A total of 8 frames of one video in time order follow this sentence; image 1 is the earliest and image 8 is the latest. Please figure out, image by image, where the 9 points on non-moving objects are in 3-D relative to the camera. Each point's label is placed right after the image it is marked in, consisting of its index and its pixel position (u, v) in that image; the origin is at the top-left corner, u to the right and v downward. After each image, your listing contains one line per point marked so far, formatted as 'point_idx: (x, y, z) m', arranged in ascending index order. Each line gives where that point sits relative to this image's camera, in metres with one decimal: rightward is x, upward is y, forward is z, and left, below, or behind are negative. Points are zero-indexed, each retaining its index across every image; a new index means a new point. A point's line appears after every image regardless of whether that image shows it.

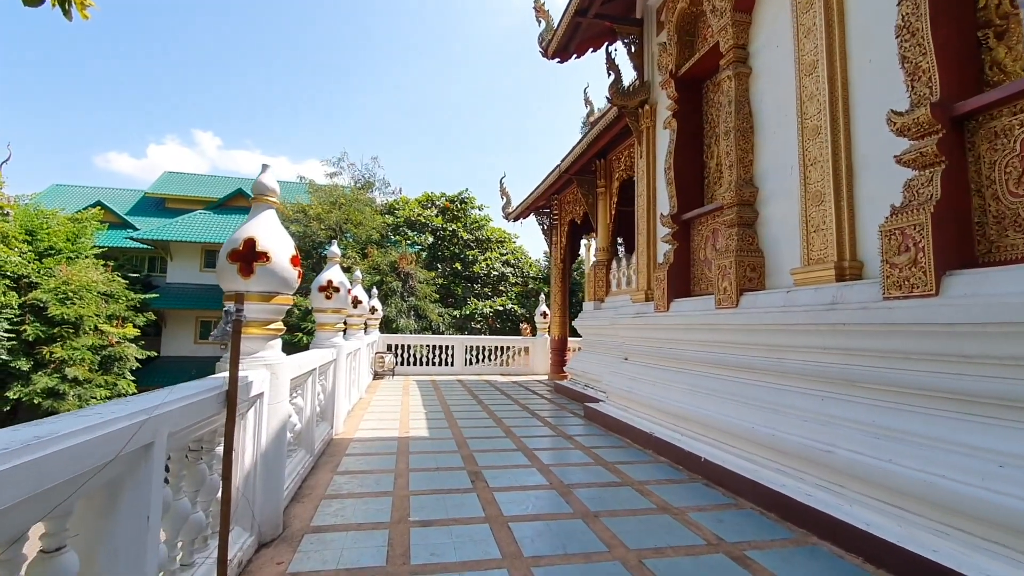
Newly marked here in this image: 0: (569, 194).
0: (+0.9, +1.6, +8.7) m
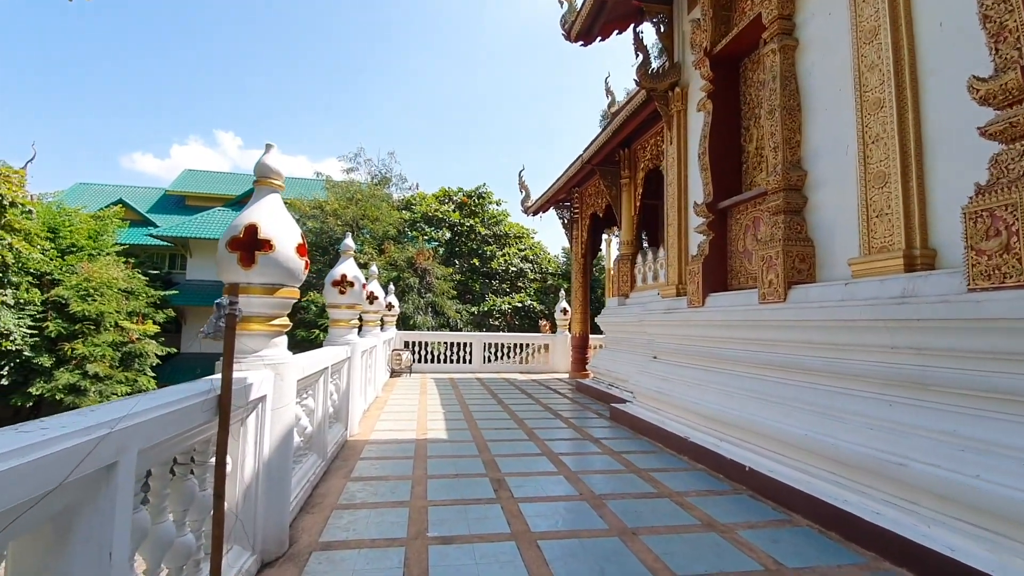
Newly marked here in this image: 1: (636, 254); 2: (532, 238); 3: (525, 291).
0: (+1.3, +1.6, +8.4) m
1: (+1.6, +0.4, +6.9) m
2: (+0.5, +1.4, +14.9) m
3: (+0.4, -0.1, +14.0) m
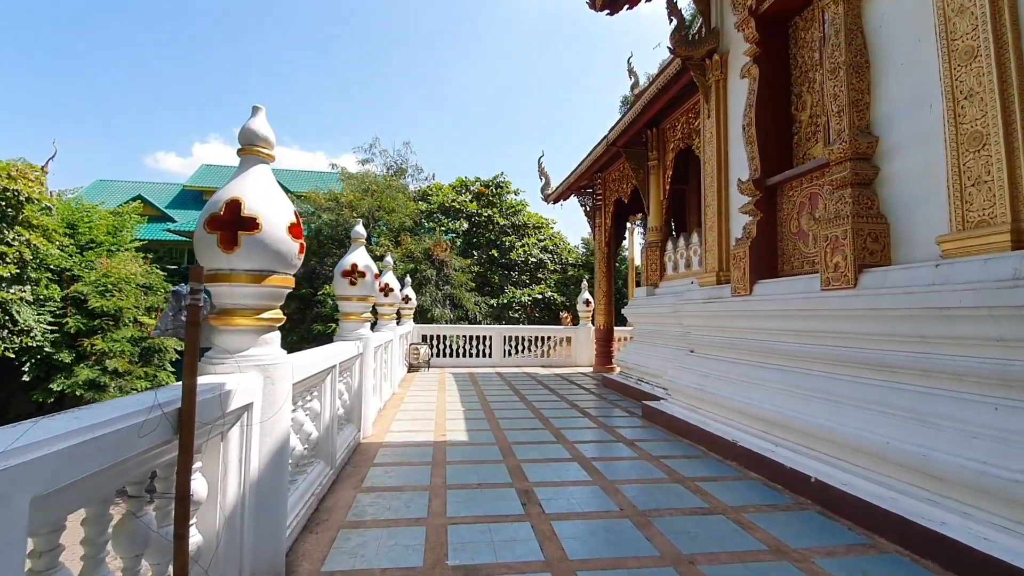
0: (+1.6, +1.8, +8.0) m
1: (+1.9, +0.6, +6.4) m
2: (+1.0, +1.6, +14.5) m
3: (+0.9, +0.1, +13.6) m
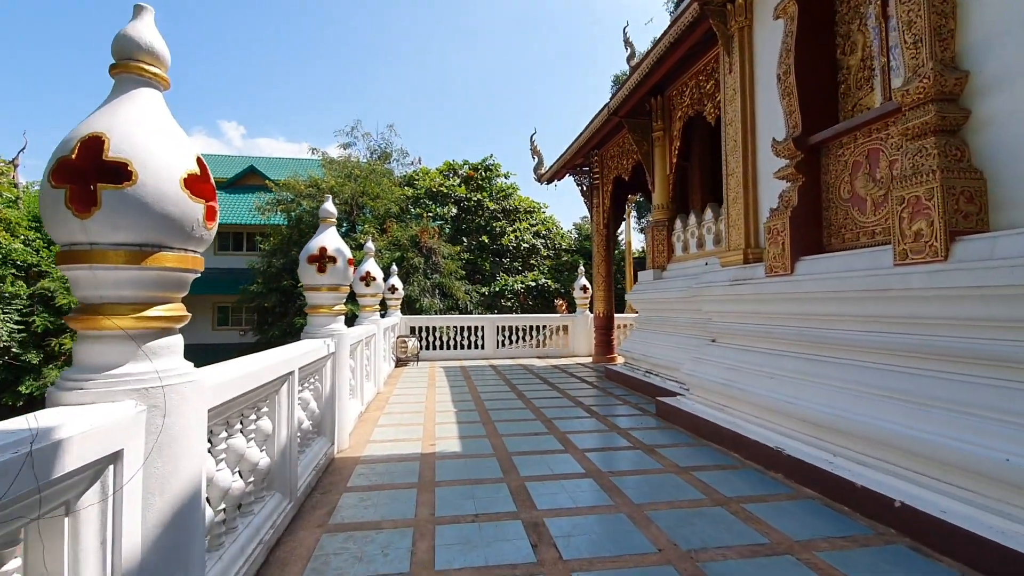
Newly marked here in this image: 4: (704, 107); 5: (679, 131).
0: (+1.4, +2.0, +7.4) m
1: (+1.8, +0.8, +5.9) m
2: (+0.8, +2.0, +13.9) m
3: (+0.7, +0.5, +13.0) m
4: (+1.9, +1.8, +5.3) m
5: (+1.8, +1.7, +5.7) m
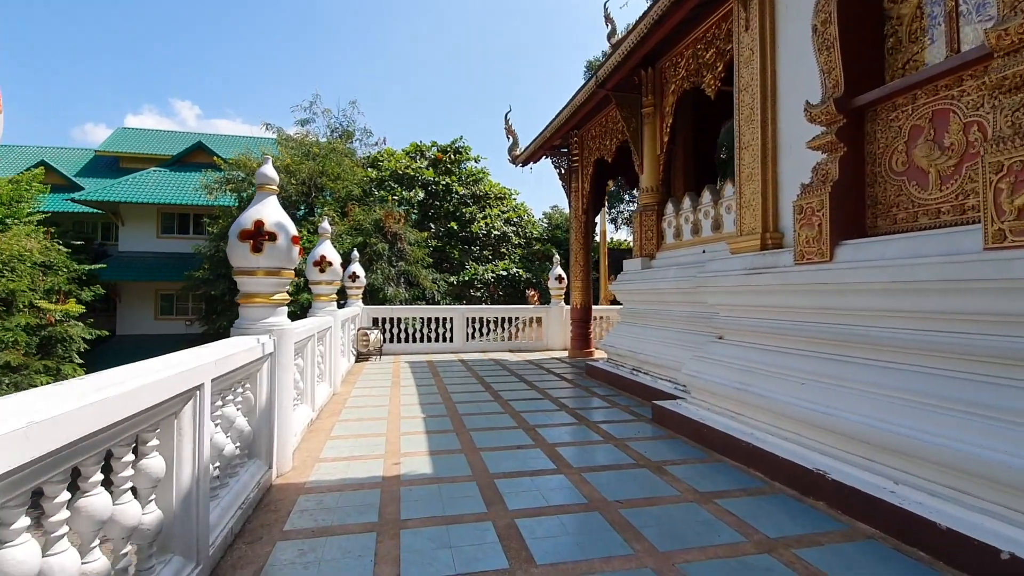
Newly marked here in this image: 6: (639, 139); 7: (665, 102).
0: (+1.1, +2.1, +6.9) m
1: (+1.5, +0.9, +5.4) m
2: (0.0, +2.2, +13.3) m
3: (-0.1, +0.7, +12.5) m
4: (+1.7, +1.9, +4.8) m
5: (+1.6, +1.8, +5.2) m
6: (+1.4, +1.6, +5.7) m
7: (+1.5, +1.9, +5.4) m
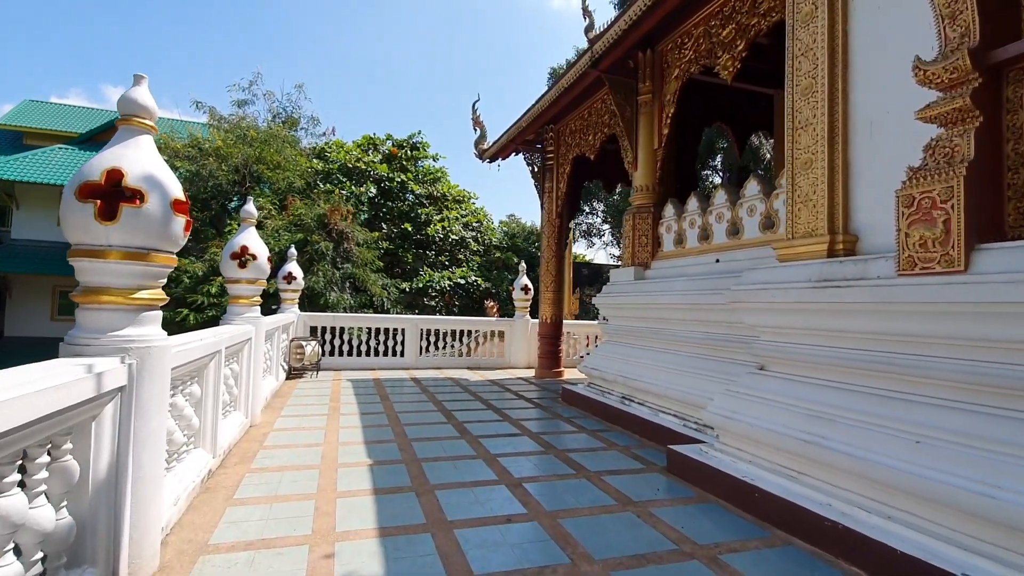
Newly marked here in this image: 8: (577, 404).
0: (+0.8, +2.0, +6.1) m
1: (+1.3, +0.7, +4.7) m
2: (-0.9, +2.0, +12.5) m
3: (-1.0, +0.5, +11.6) m
4: (+1.6, +1.8, +4.1) m
5: (+1.4, +1.7, +4.5) m
6: (+1.1, +1.5, +5.0) m
7: (+1.4, +1.8, +4.7) m
8: (+0.6, -1.1, +4.9) m
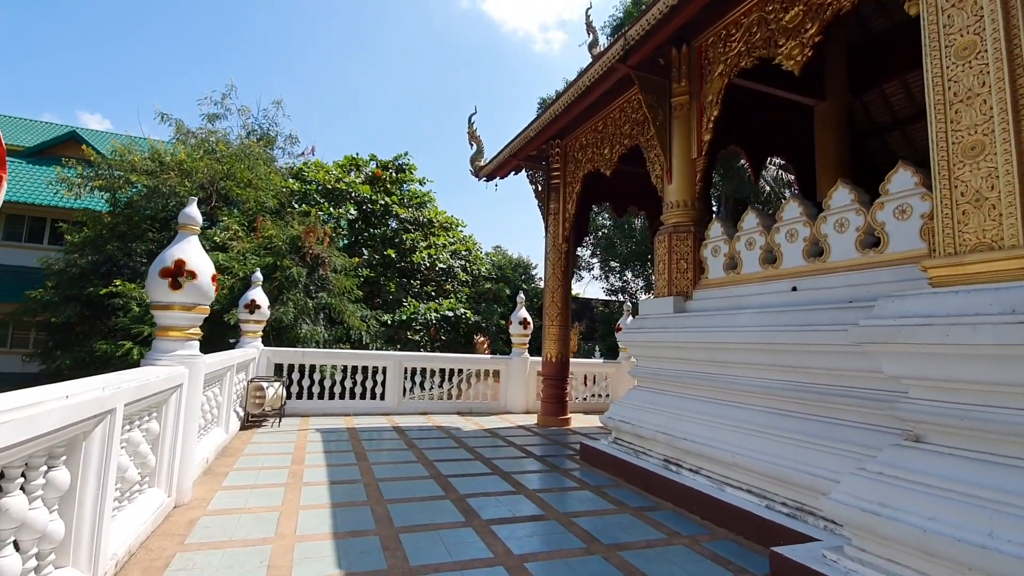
0: (+0.8, +1.6, +5.4) m
1: (+1.4, +0.5, +3.9) m
2: (-1.1, +1.3, +11.7) m
3: (-1.2, -0.2, +10.7) m
4: (+1.7, +1.5, +3.4) m
5: (+1.5, +1.4, +3.8) m
6: (+1.2, +1.2, +4.3) m
7: (+1.5, +1.5, +4.0) m
8: (+0.7, -1.3, +4.0) m
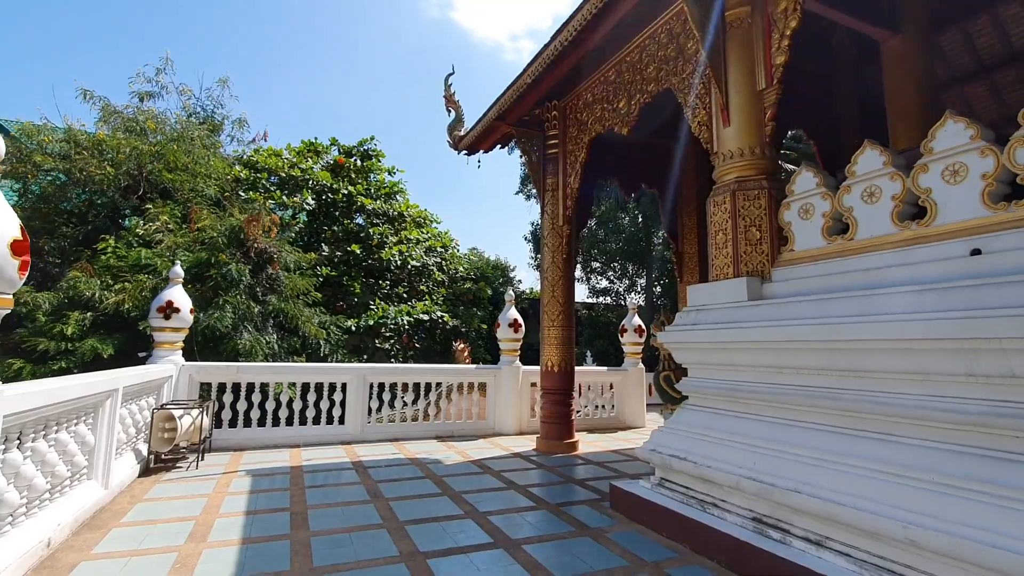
0: (+0.7, +1.7, +4.4) m
1: (+1.4, +0.6, +2.8) m
2: (-1.5, +1.2, +10.5) m
3: (-1.5, -0.2, +9.5) m
4: (+1.7, +1.7, +2.4) m
5: (+1.5, +1.5, +2.8) m
6: (+1.2, +1.3, +3.2) m
7: (+1.4, +1.6, +2.9) m
8: (+0.7, -1.2, +2.8) m
